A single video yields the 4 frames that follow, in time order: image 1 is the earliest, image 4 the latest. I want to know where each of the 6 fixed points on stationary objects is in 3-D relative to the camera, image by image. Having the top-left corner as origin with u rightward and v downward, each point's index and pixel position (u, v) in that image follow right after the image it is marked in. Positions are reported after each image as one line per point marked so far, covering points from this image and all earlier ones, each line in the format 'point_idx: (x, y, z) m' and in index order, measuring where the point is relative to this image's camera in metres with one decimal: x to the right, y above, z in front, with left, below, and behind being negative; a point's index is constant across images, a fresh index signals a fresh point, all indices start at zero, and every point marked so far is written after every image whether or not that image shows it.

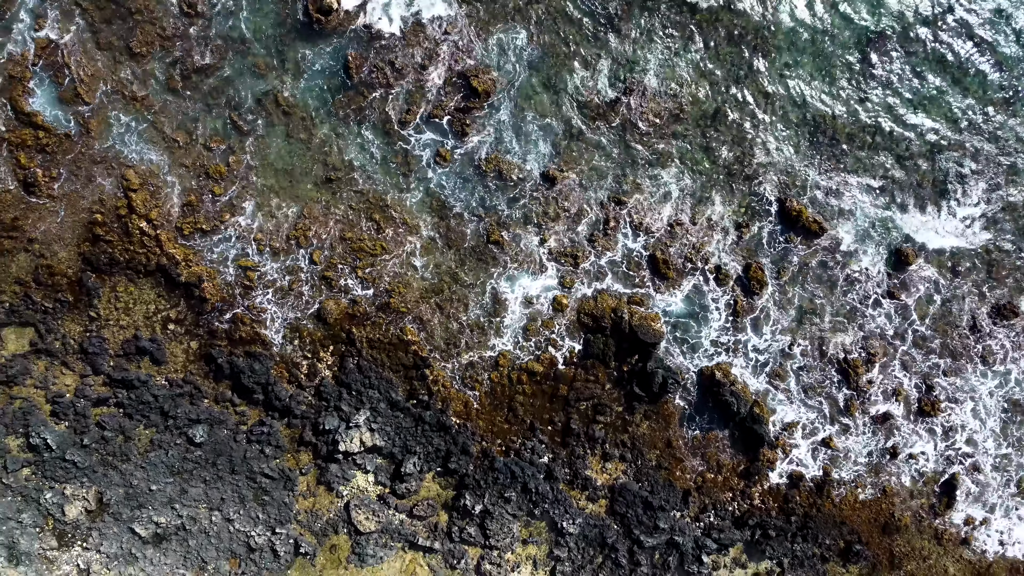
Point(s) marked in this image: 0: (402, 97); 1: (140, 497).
0: (-2.8, +4.8, +15.3) m
1: (-9.0, -5.1, +14.6) m
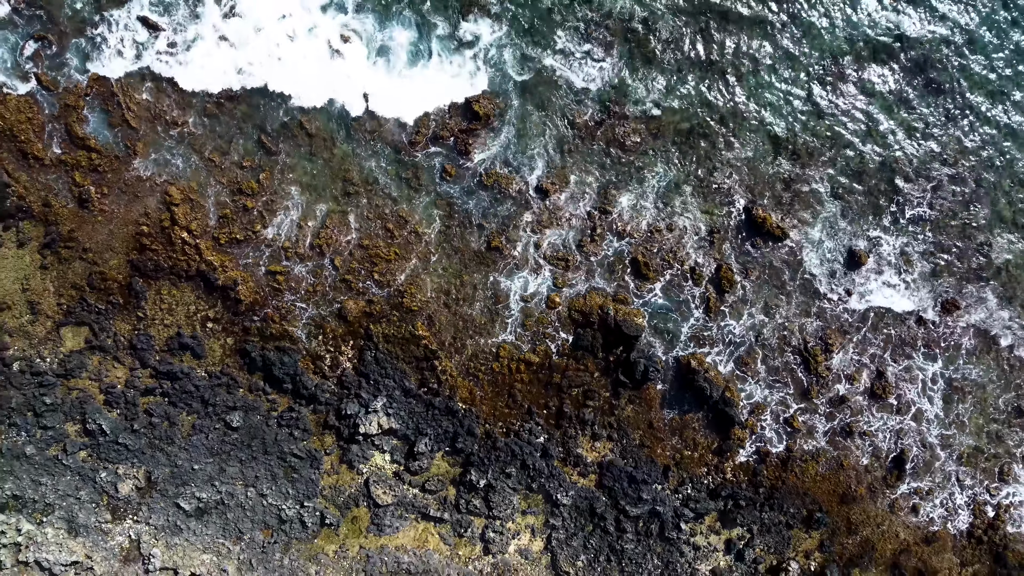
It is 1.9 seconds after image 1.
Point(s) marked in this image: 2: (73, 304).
0: (-2.8, +4.8, +17.2) m
1: (-9.0, -5.1, +16.5) m
2: (-11.9, -0.4, +16.3) m
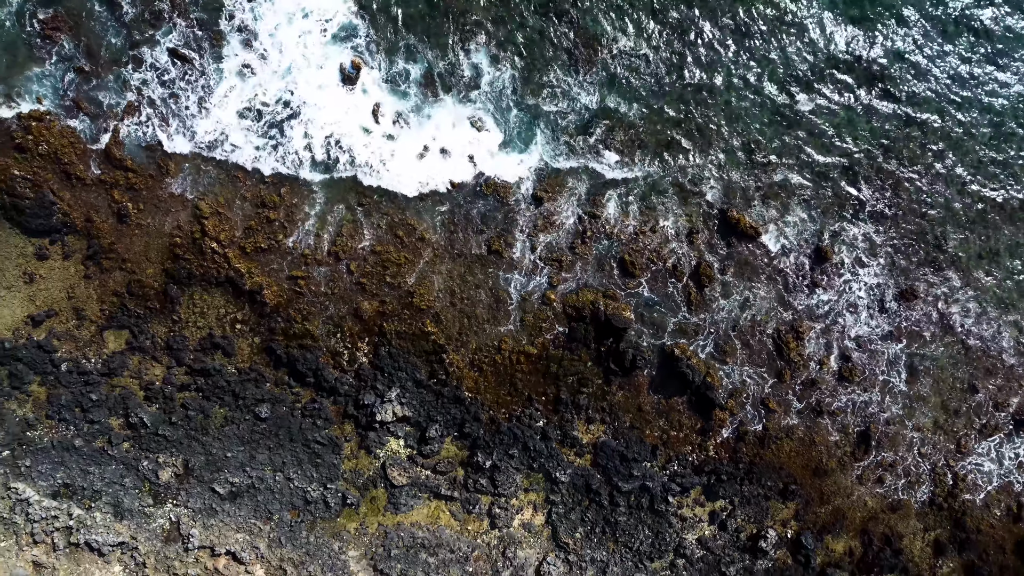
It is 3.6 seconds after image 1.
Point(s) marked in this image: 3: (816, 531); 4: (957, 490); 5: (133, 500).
0: (-3.0, +4.7, +18.9) m
1: (-8.9, -5.3, +18.3) m
2: (-11.9, -0.7, +18.1) m
3: (+9.8, -7.8, +19.3) m
4: (+14.4, -6.5, +19.5) m
5: (-11.4, -6.4, +18.0) m
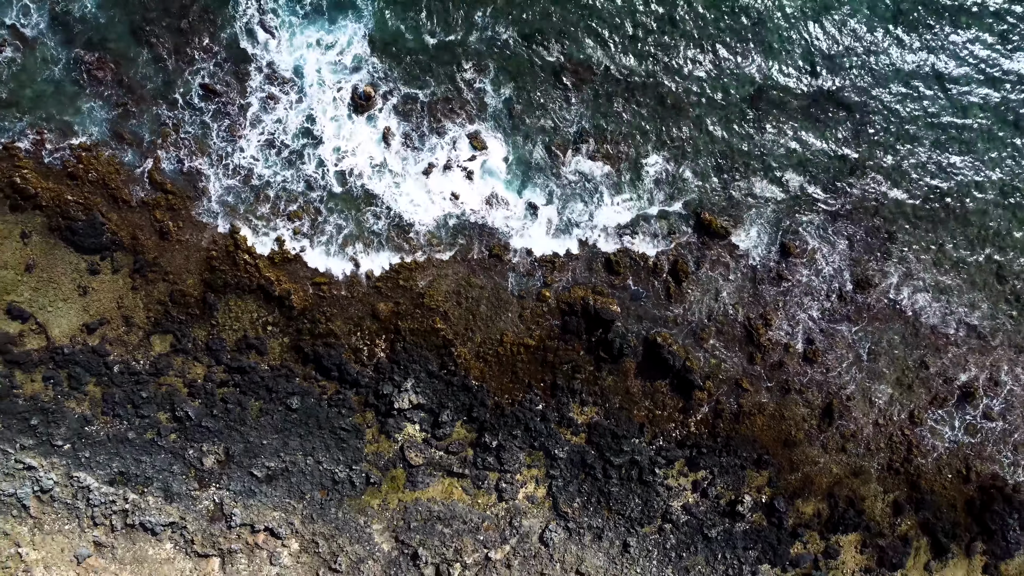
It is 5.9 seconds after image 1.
0: (-3.1, +4.7, +21.3) m
1: (-8.8, -5.5, +20.6) m
2: (-11.9, -1.0, +20.4) m
3: (+9.9, -7.5, +21.7) m
4: (+14.5, -6.1, +21.9) m
5: (-11.2, -6.7, +20.4) m
